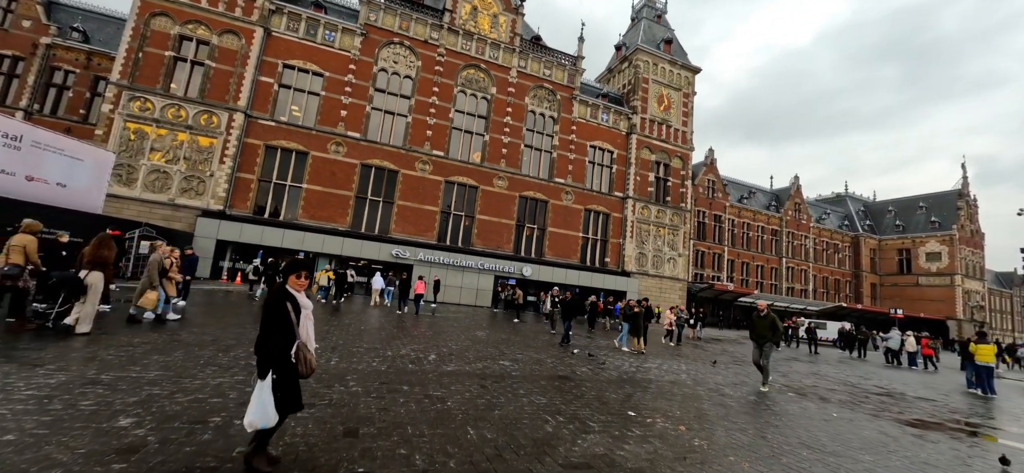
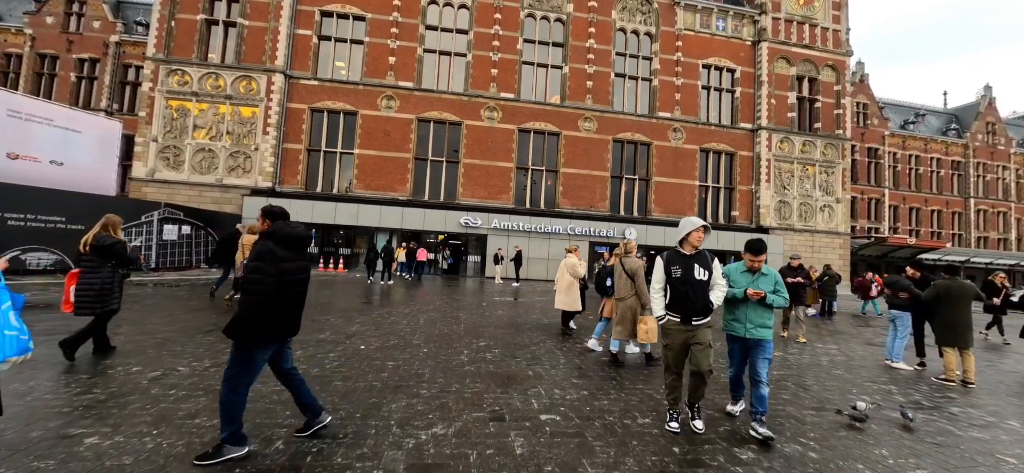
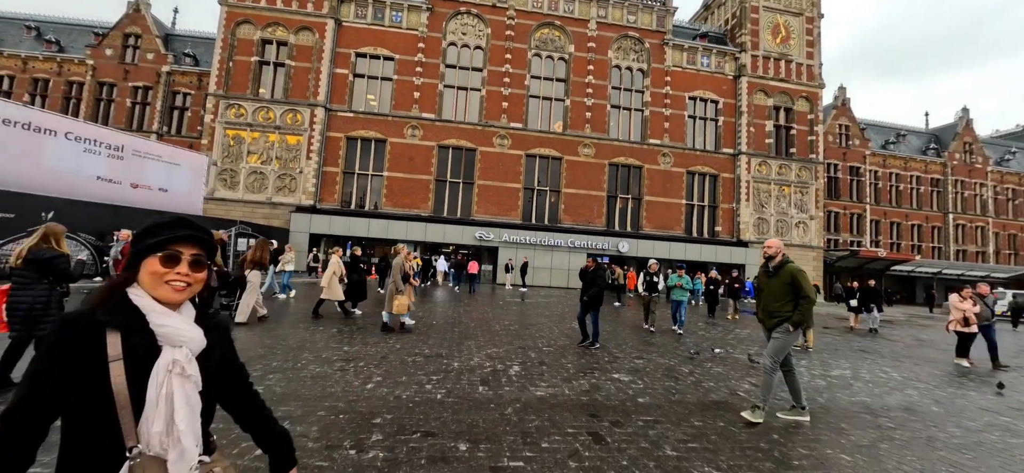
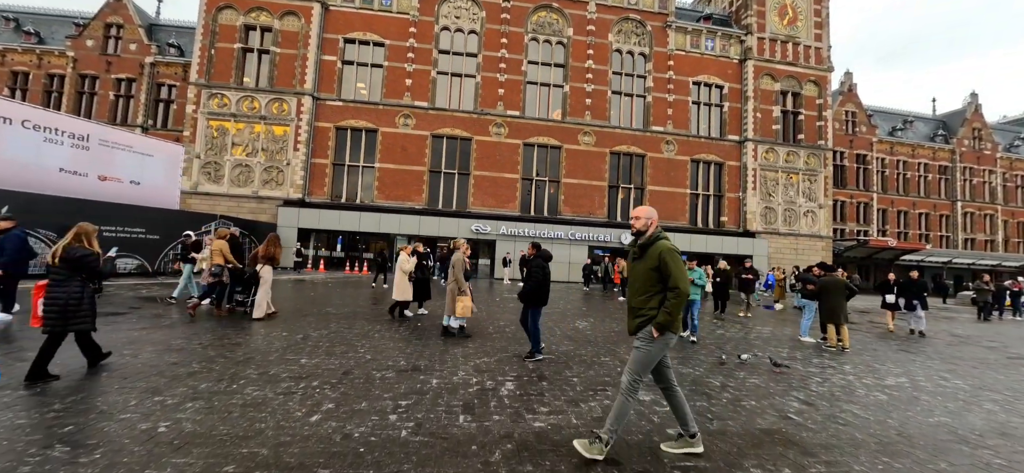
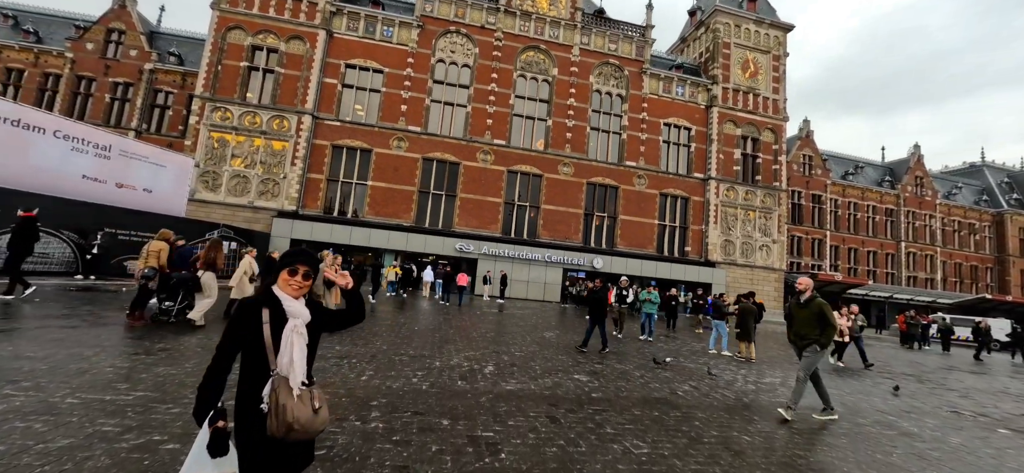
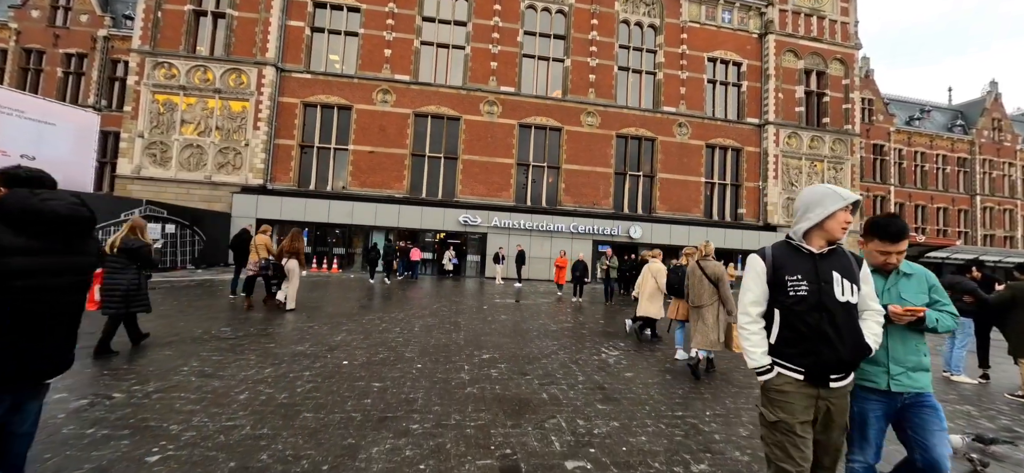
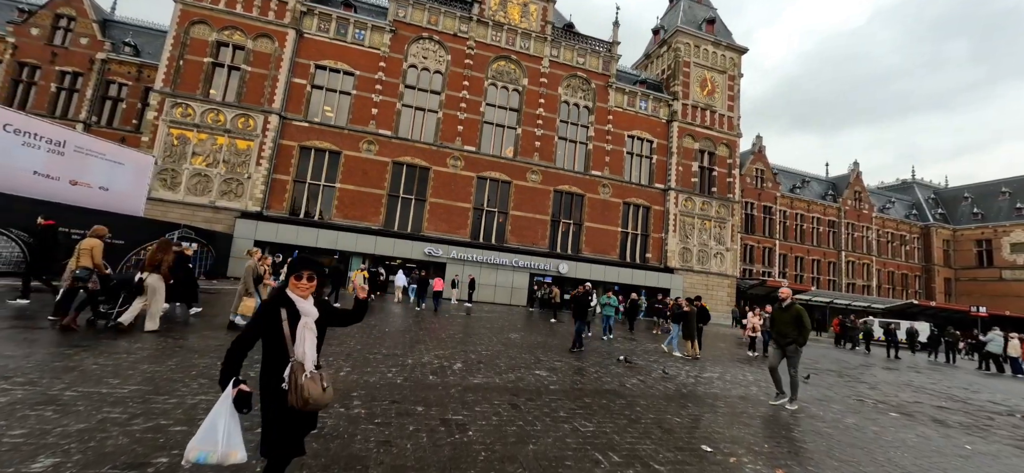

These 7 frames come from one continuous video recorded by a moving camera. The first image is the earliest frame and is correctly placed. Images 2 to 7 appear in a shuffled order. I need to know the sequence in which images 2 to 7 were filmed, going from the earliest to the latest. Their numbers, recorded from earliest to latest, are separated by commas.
7, 5, 3, 4, 2, 6
